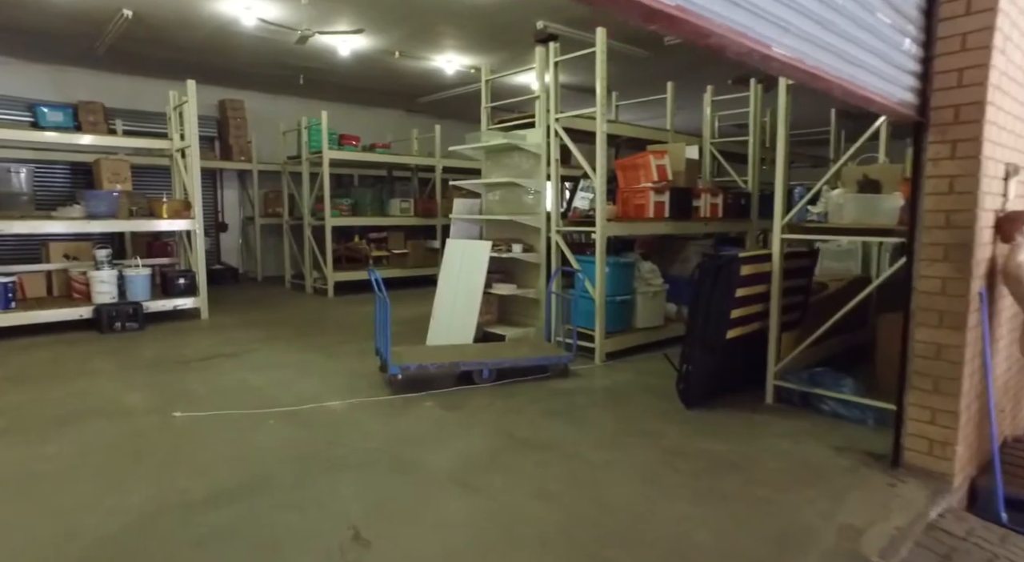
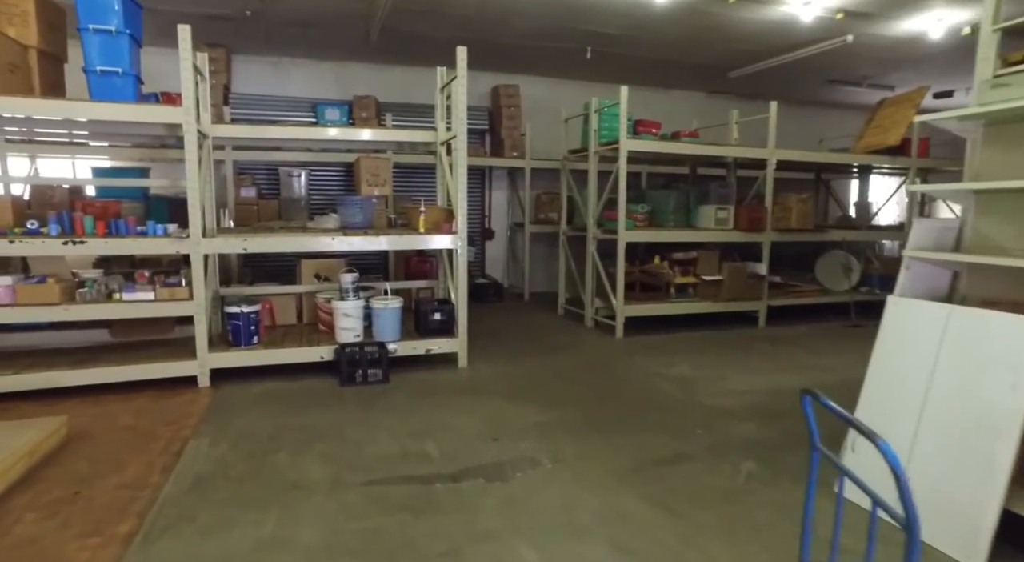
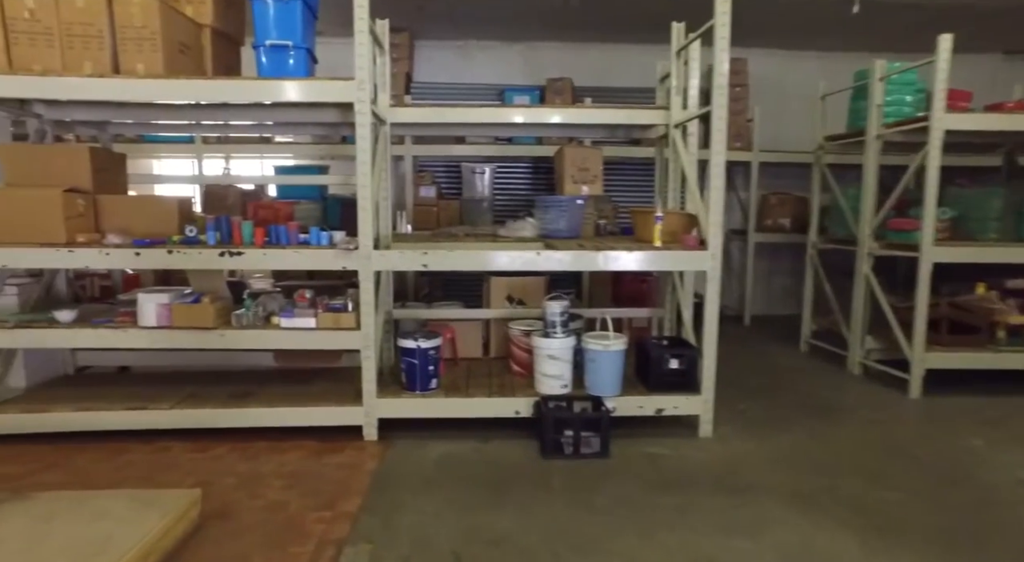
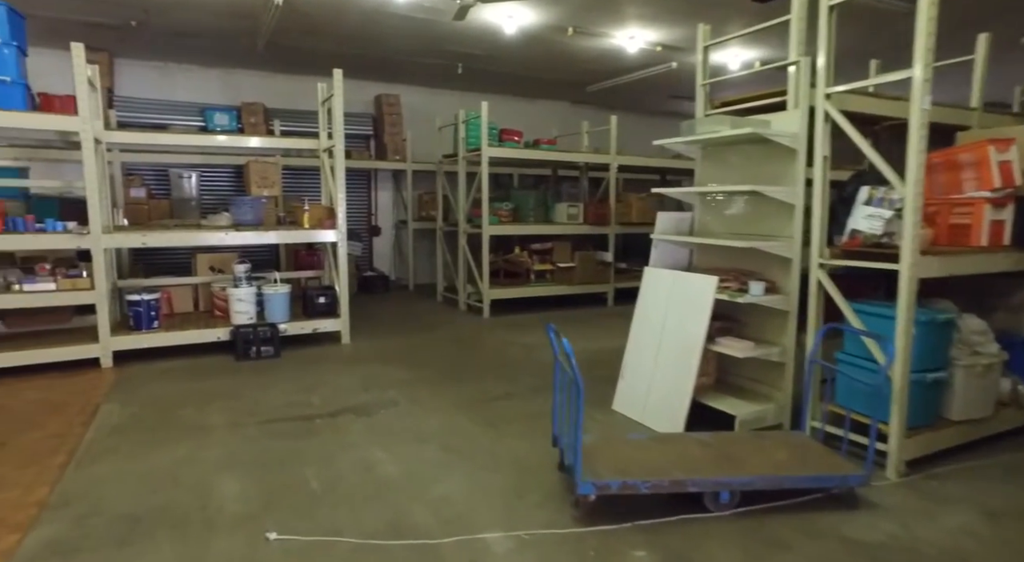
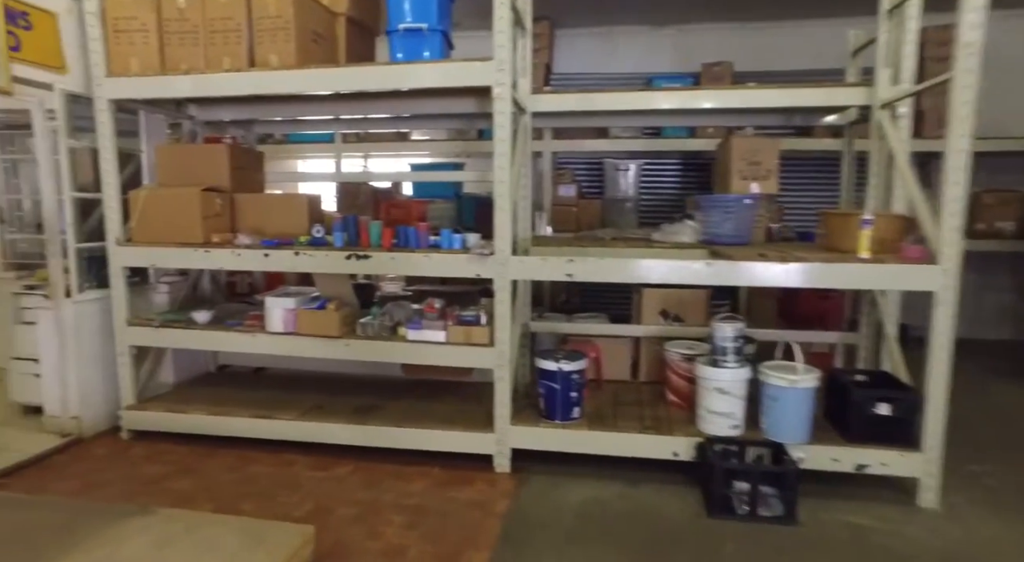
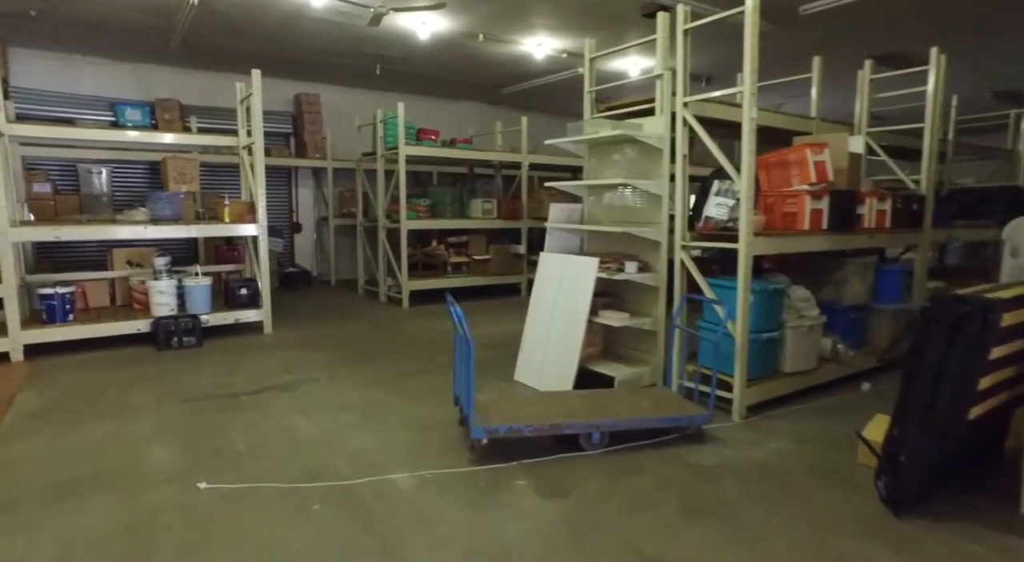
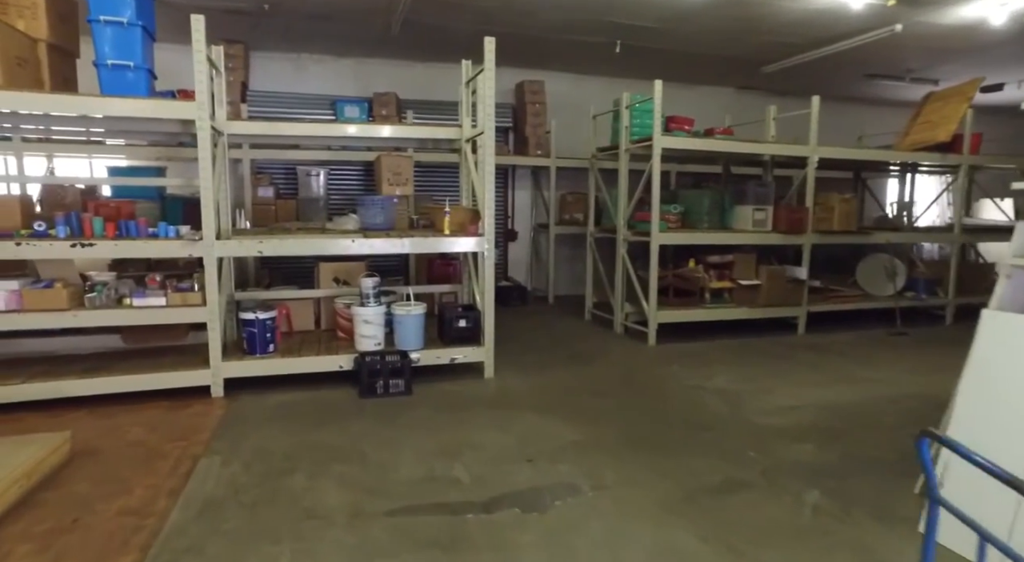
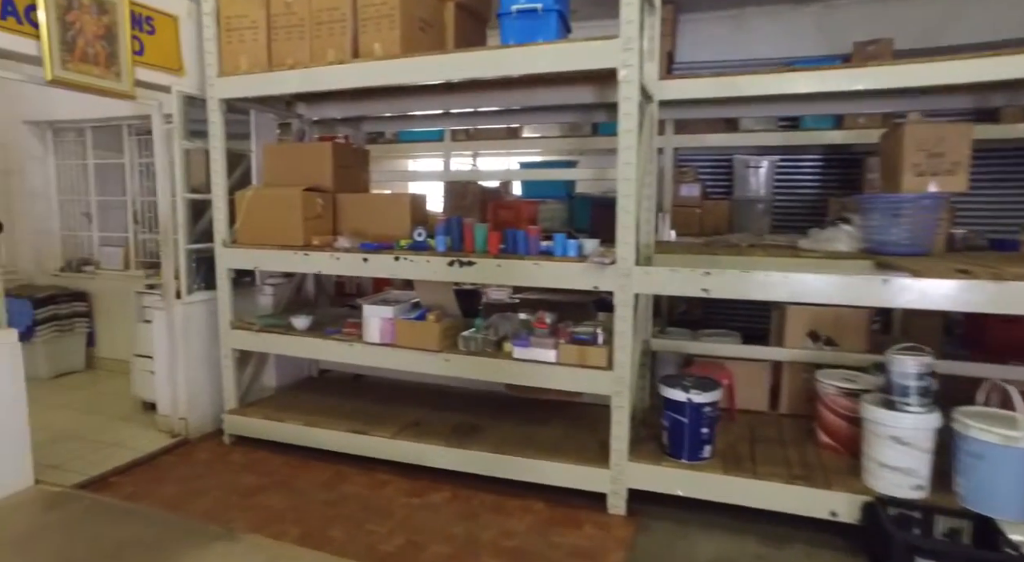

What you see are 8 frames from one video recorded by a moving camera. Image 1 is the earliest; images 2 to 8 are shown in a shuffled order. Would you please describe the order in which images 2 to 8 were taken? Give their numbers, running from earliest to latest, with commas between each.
6, 4, 2, 7, 3, 5, 8
